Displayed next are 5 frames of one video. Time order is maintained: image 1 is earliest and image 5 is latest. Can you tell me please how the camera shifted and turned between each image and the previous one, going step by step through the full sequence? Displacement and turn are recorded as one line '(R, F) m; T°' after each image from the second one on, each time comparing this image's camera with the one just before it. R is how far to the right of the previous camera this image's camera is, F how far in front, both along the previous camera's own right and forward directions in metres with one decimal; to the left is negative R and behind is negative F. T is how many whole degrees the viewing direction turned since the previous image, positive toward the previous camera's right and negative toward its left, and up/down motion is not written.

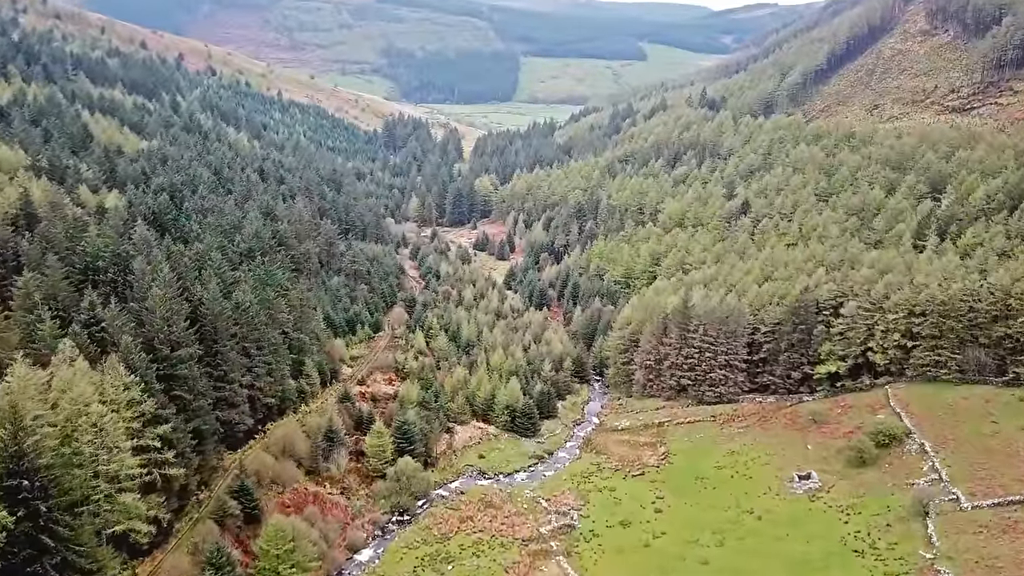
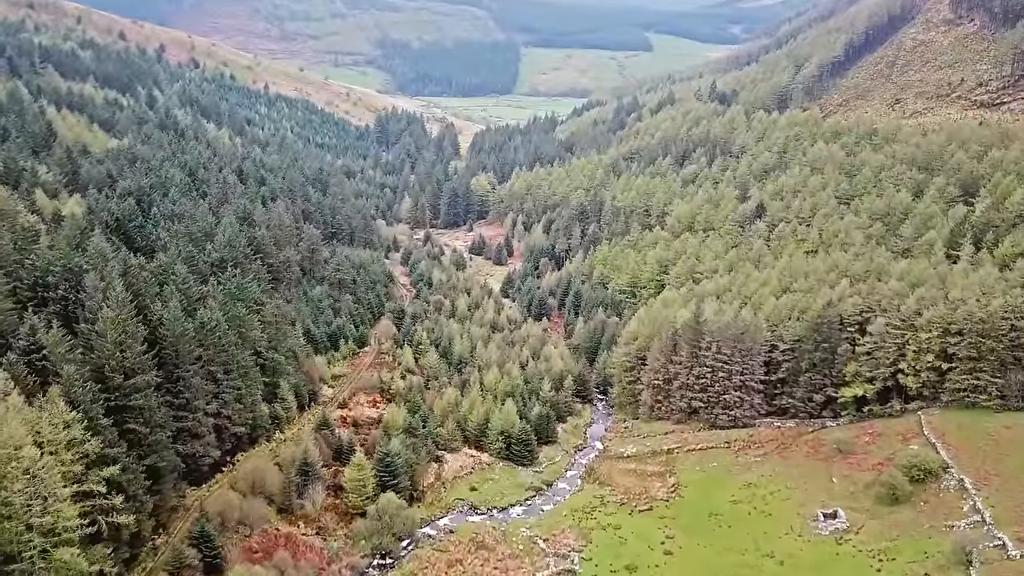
(+0.9, +8.7) m; 0°
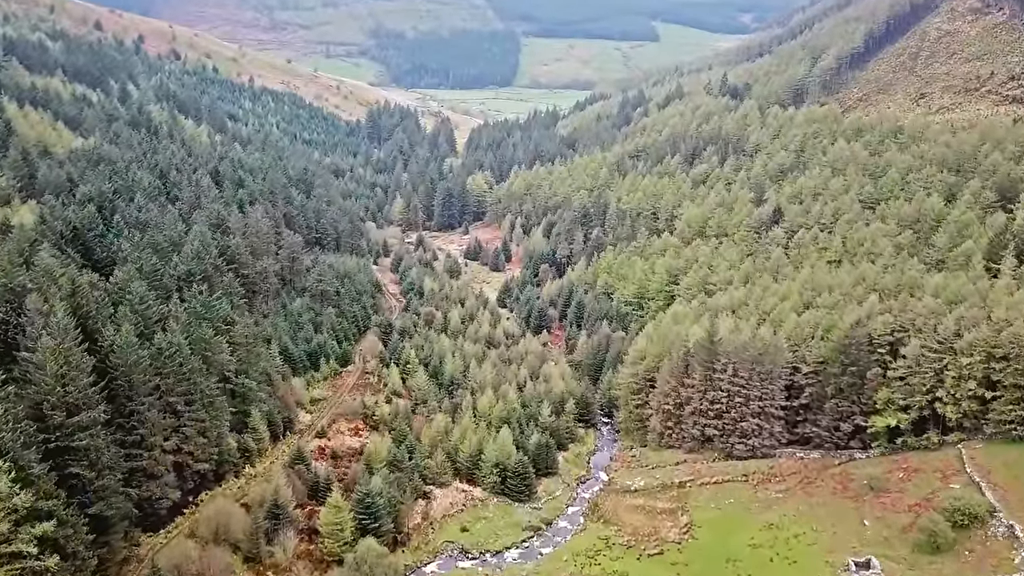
(+0.6, +8.7) m; 0°
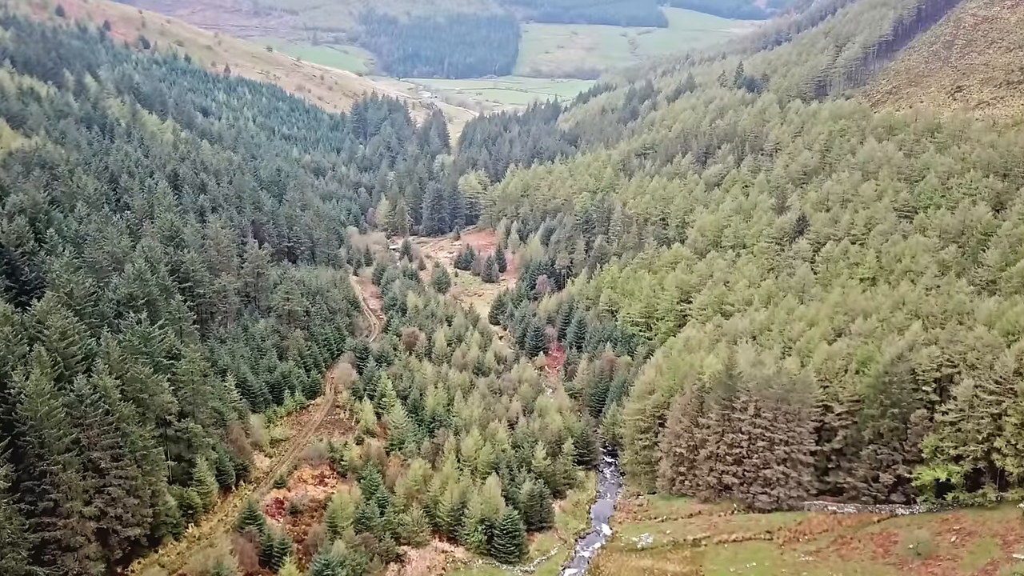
(+1.5, +11.5) m; 0°
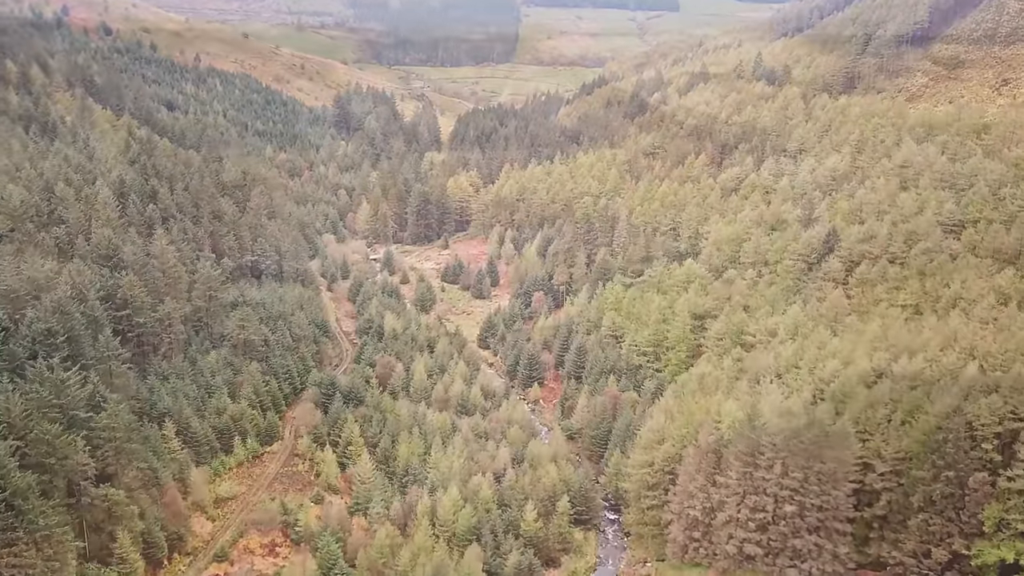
(+1.7, +11.7) m; 0°
